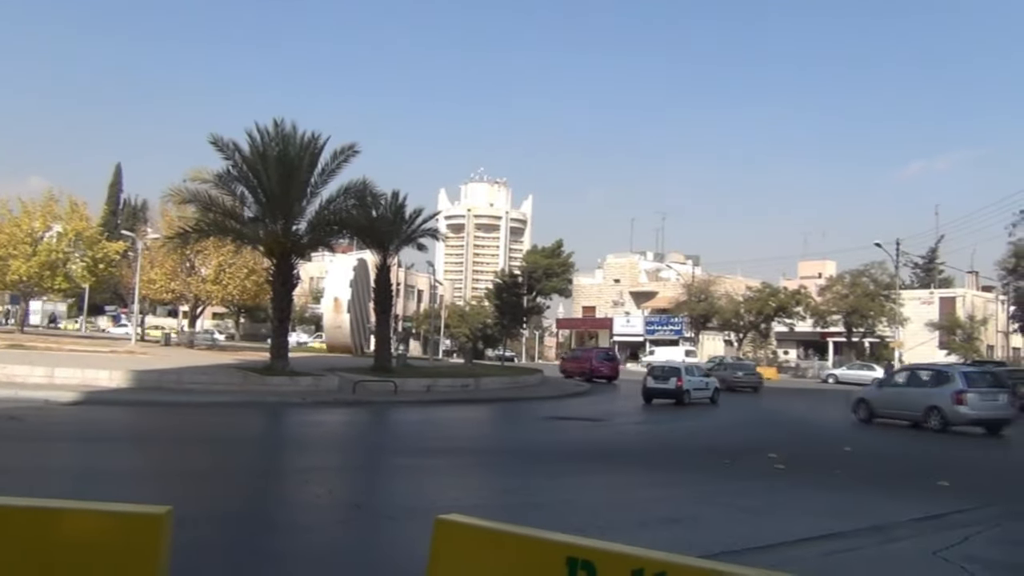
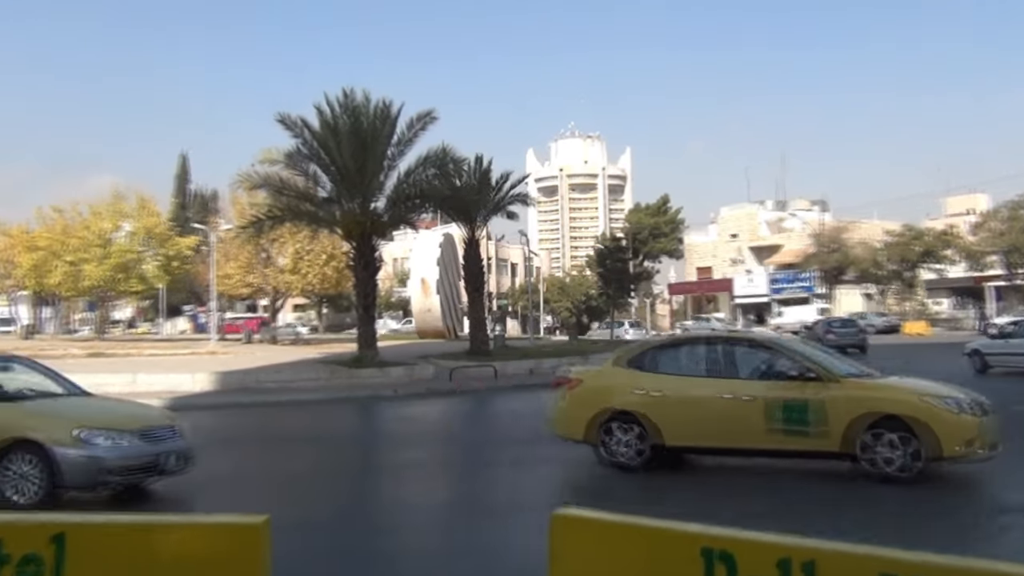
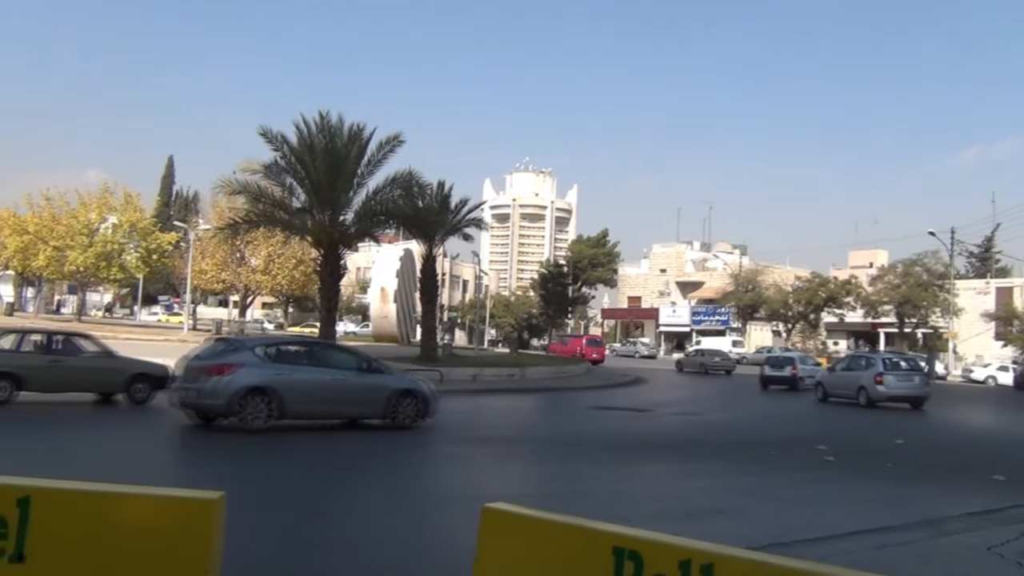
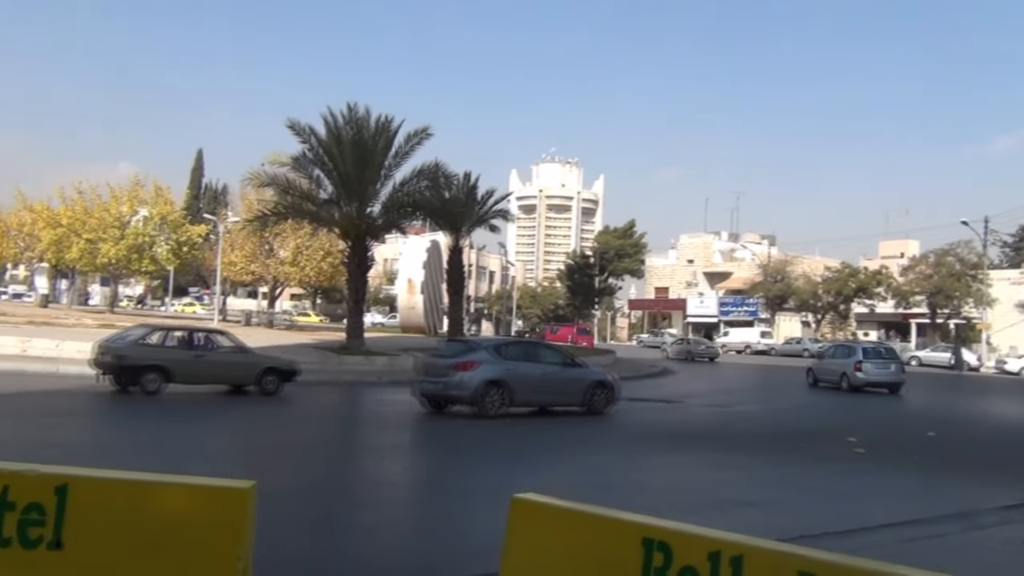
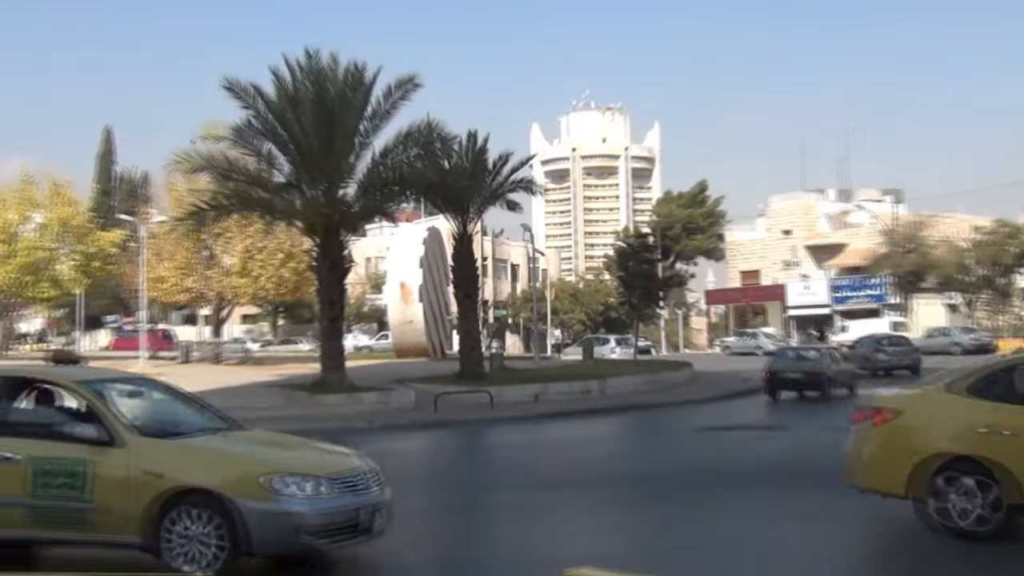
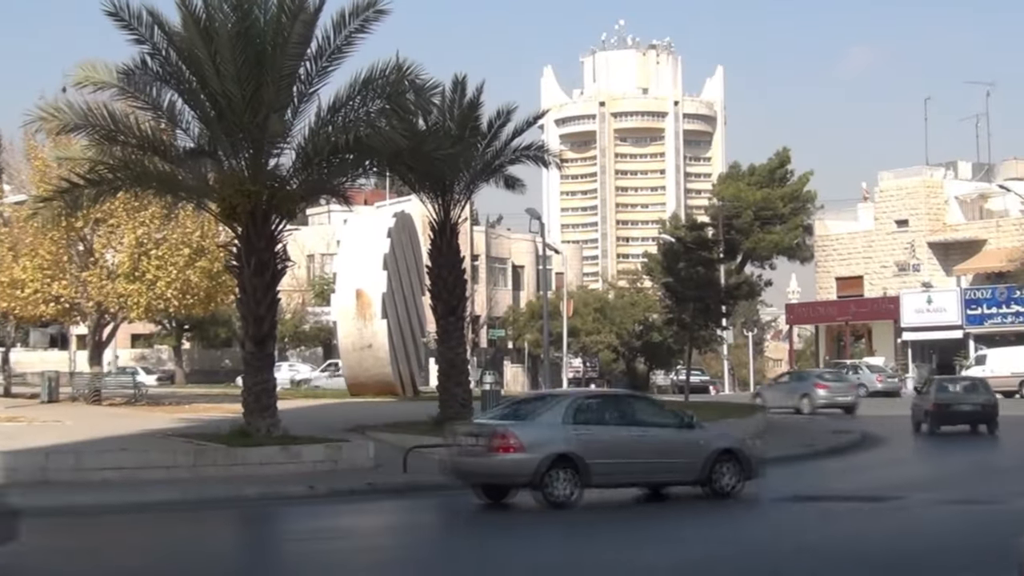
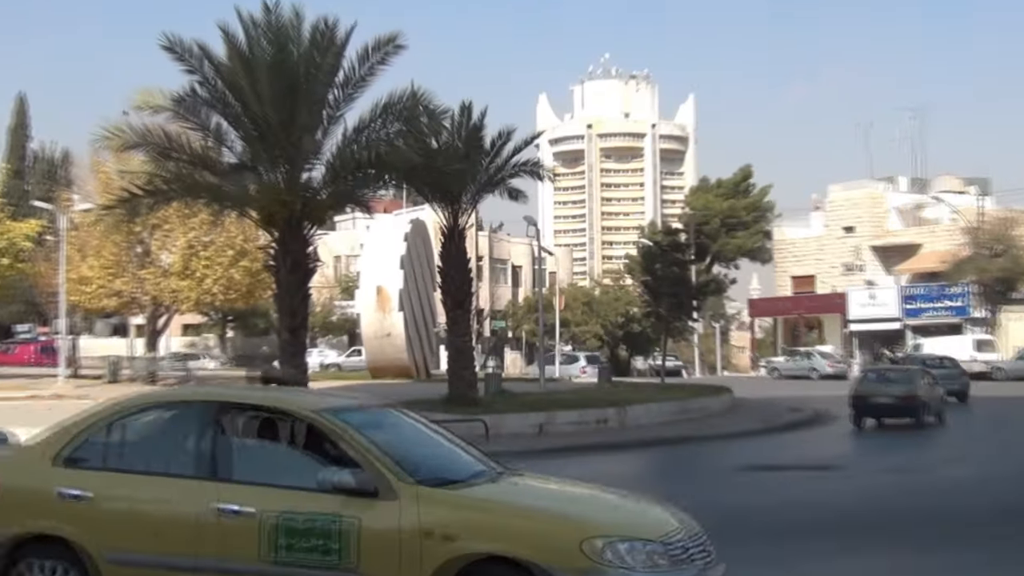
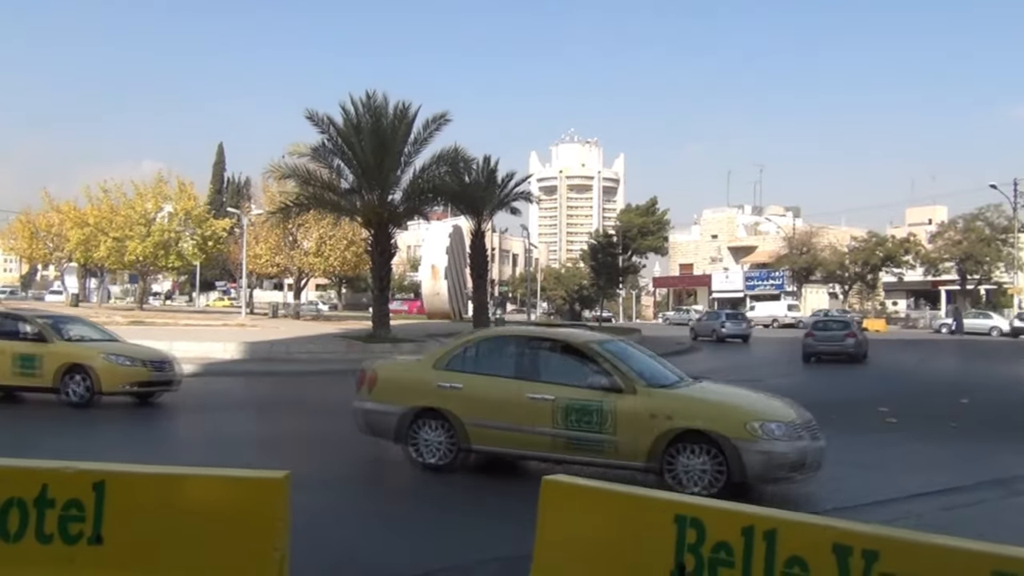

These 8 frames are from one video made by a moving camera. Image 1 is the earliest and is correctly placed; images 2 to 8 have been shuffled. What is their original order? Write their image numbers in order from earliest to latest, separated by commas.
3, 4, 8, 2, 5, 7, 6
